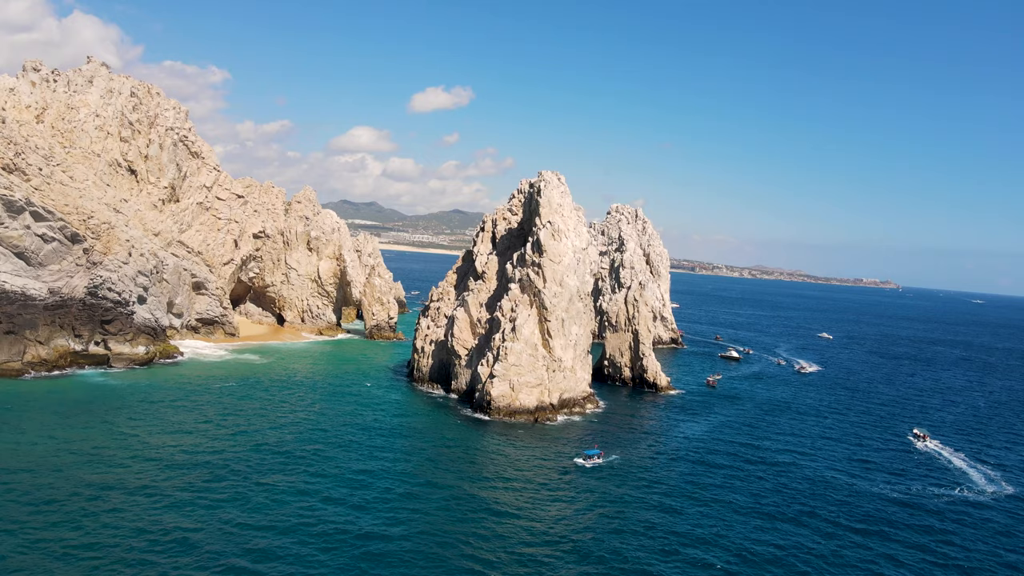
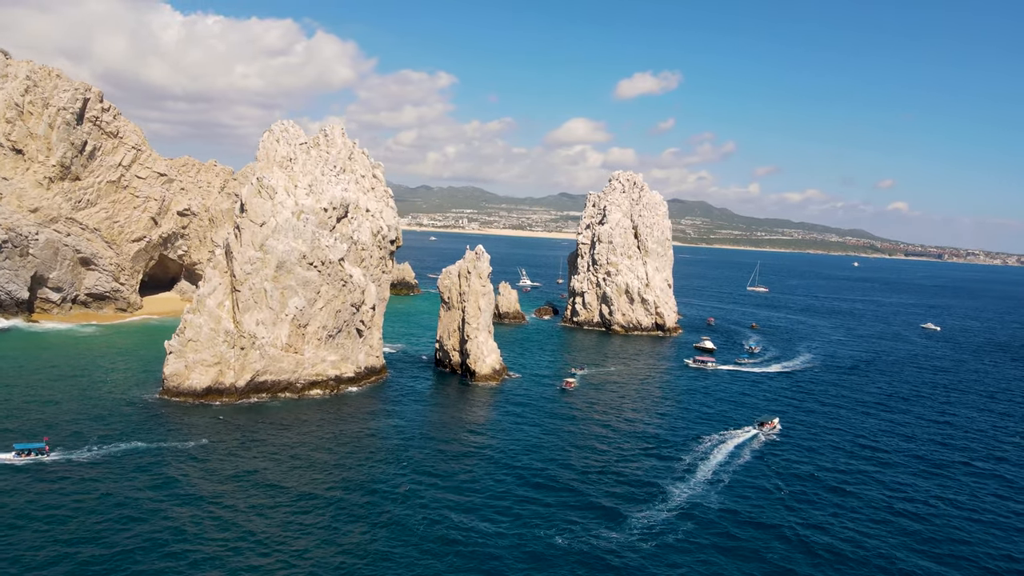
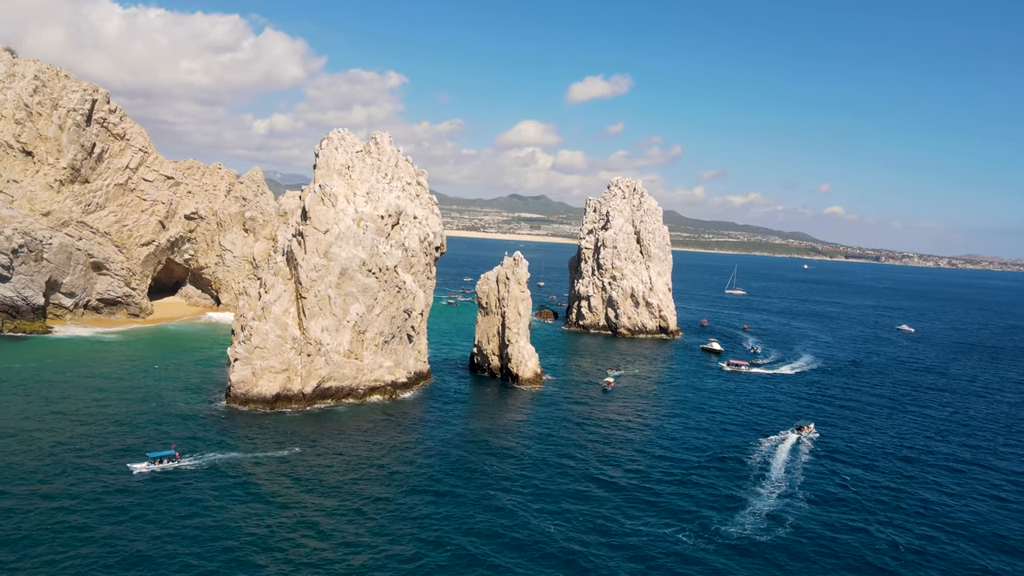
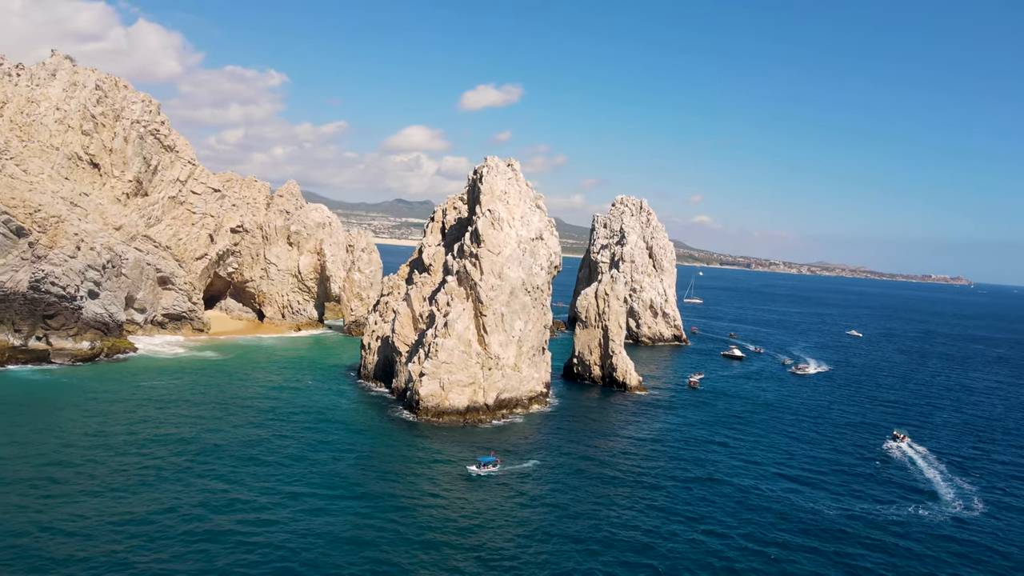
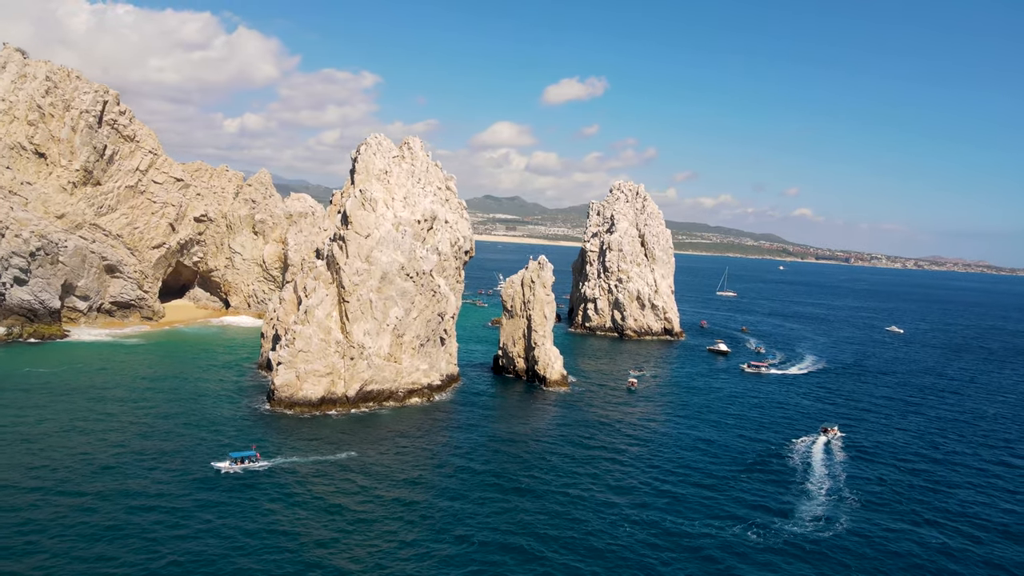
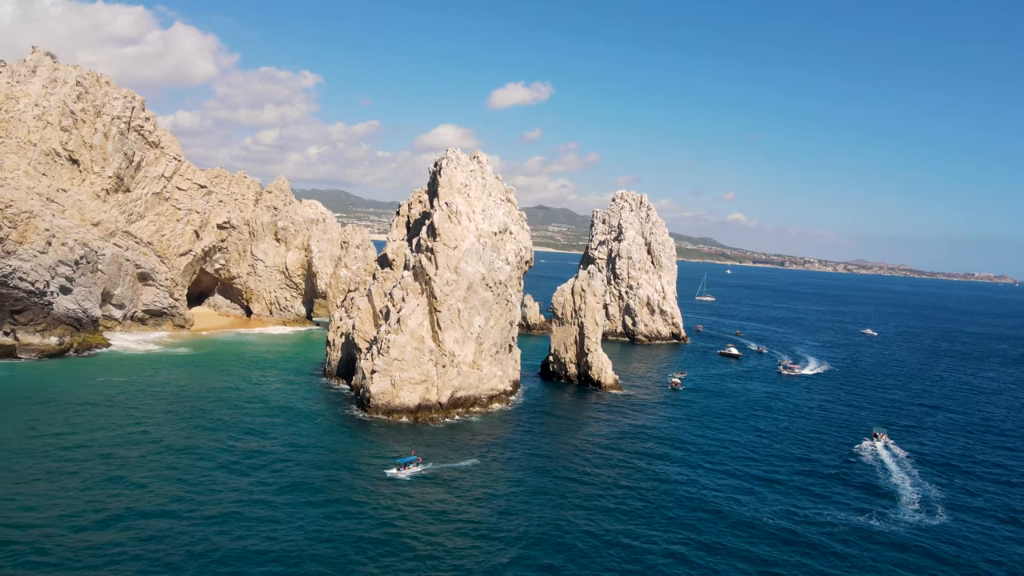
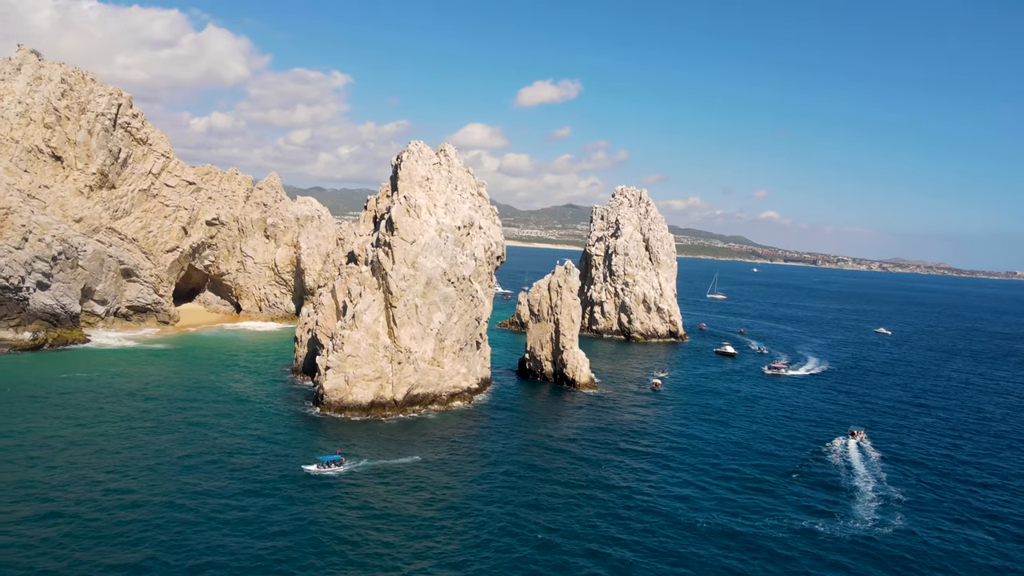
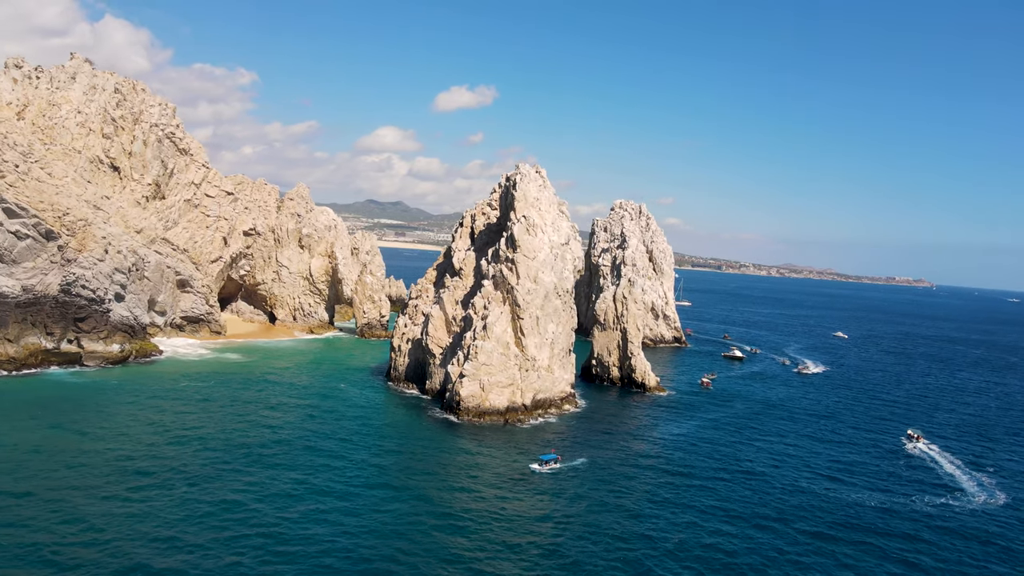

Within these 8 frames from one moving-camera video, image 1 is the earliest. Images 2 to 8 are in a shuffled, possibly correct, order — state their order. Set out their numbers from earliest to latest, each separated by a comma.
8, 4, 6, 7, 5, 3, 2
